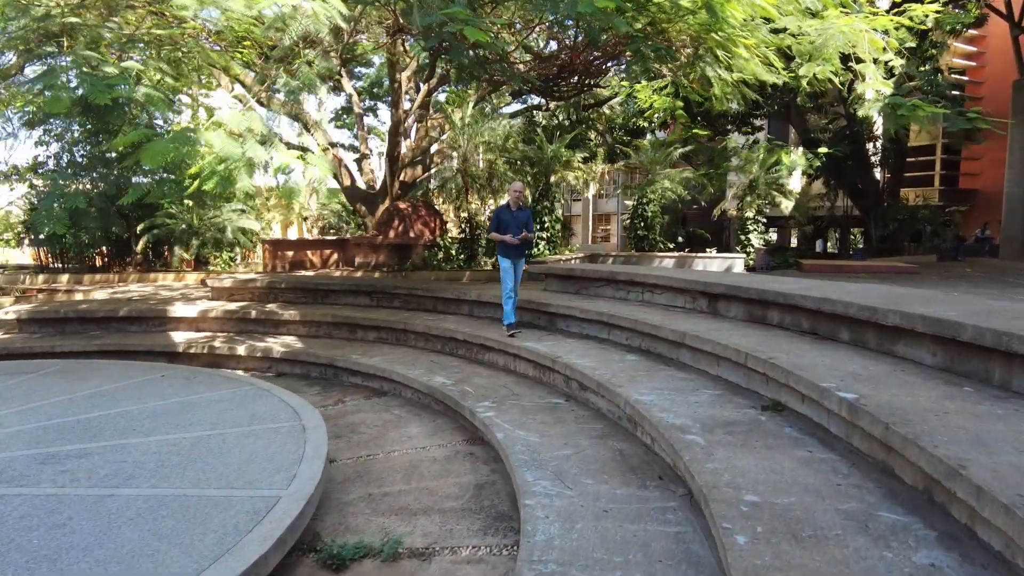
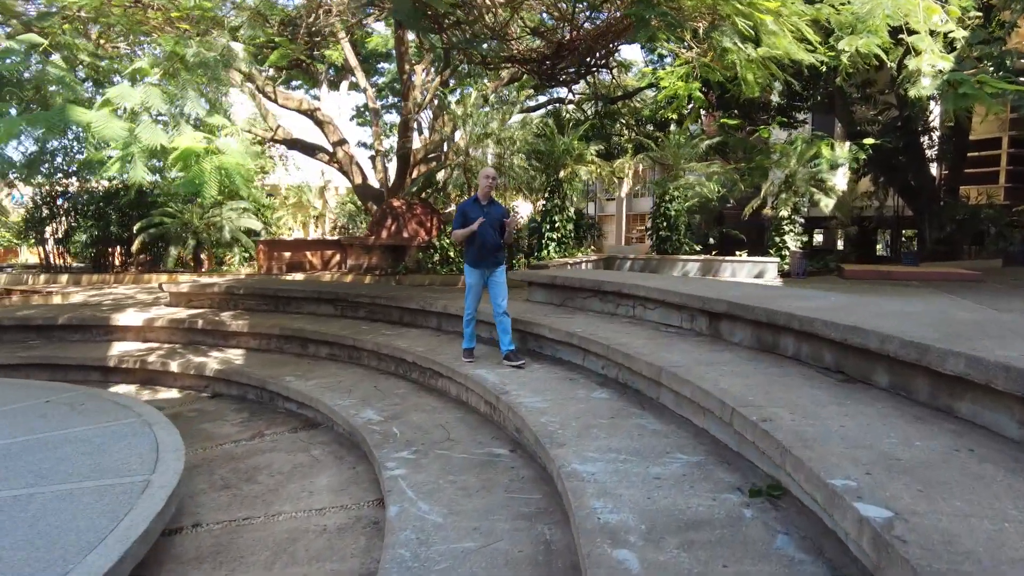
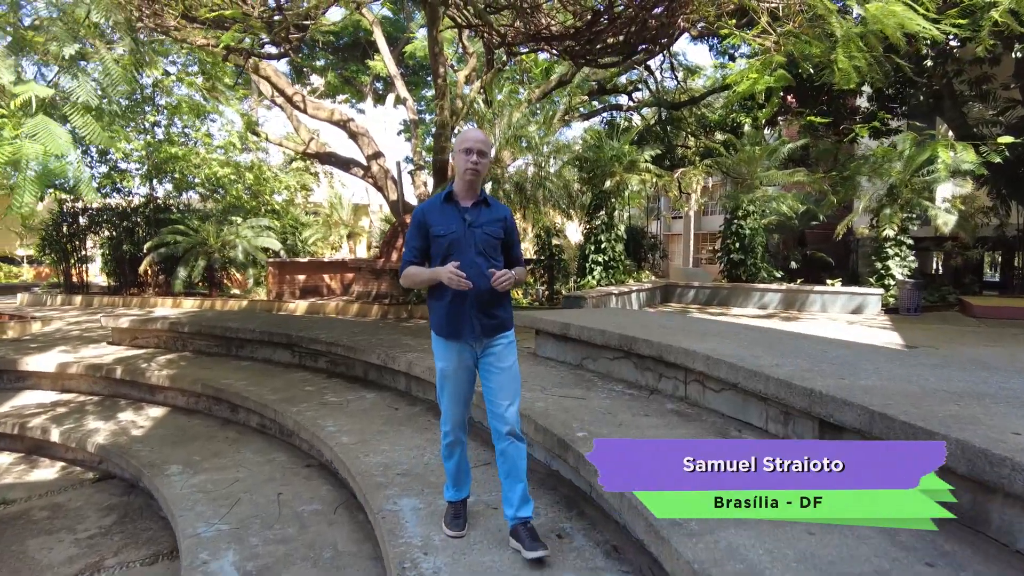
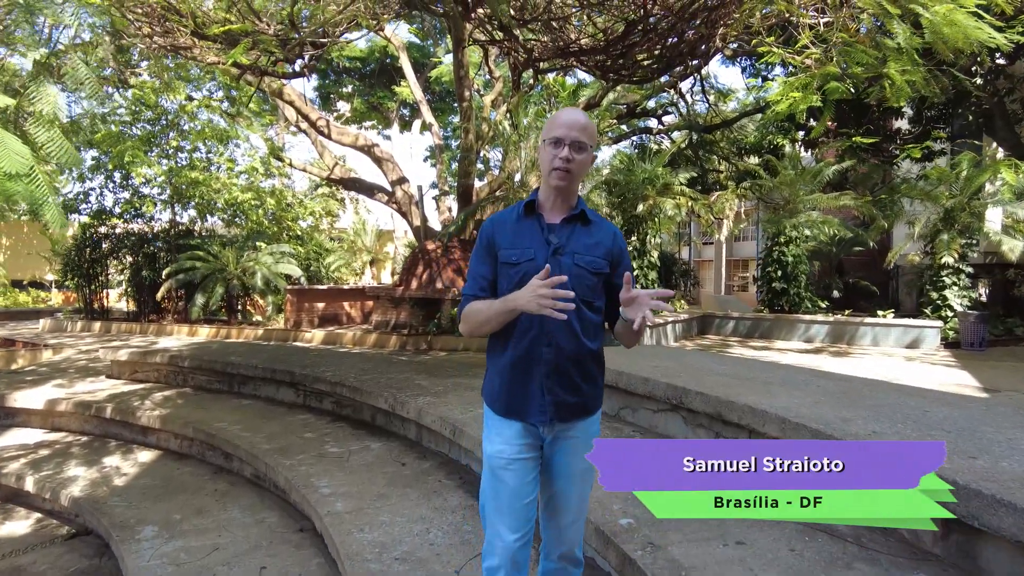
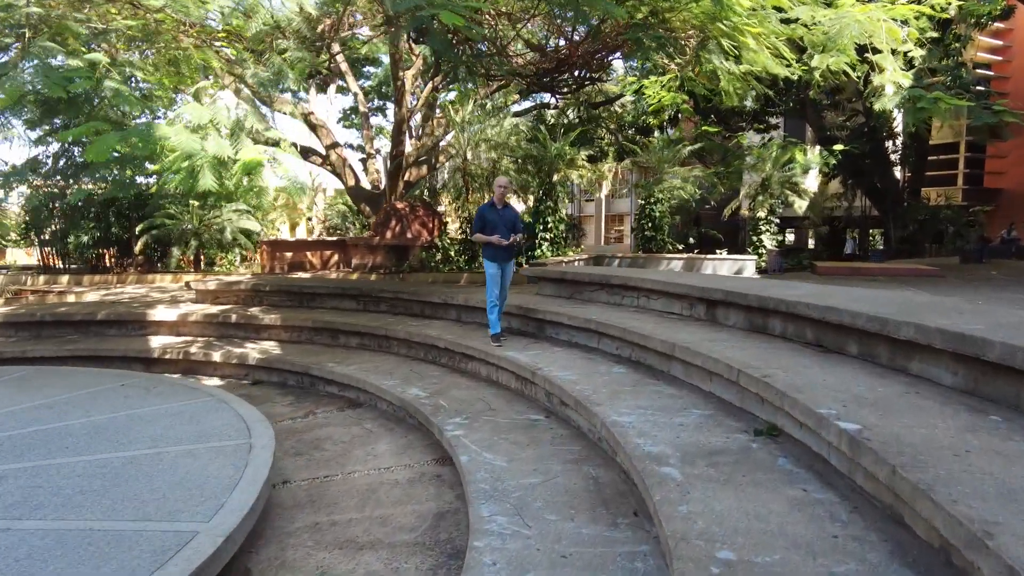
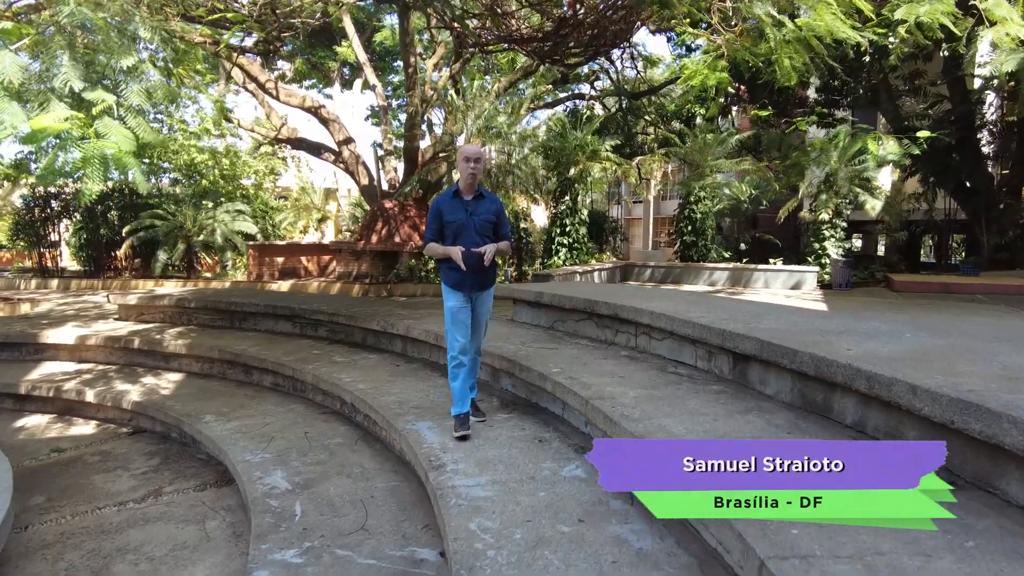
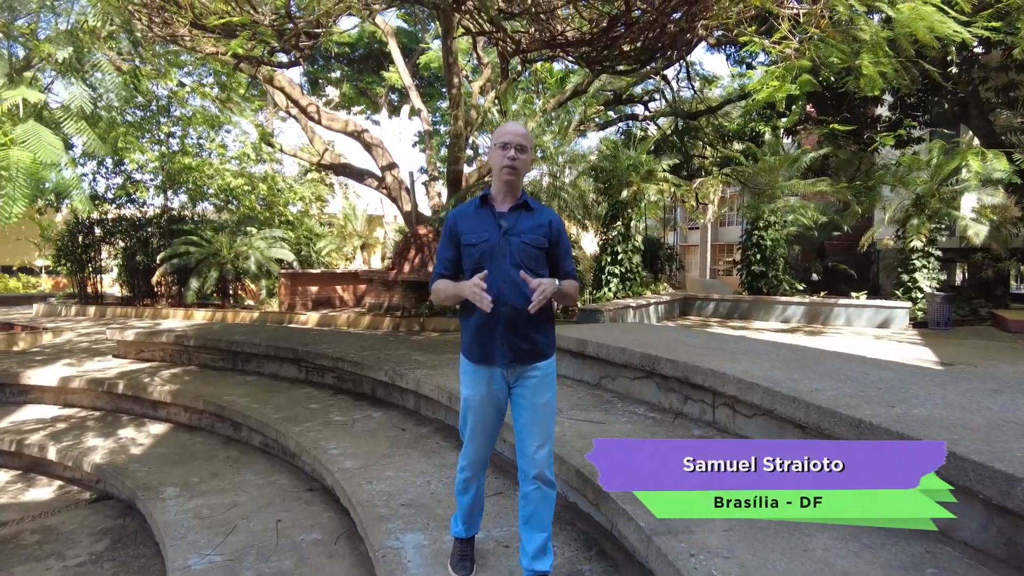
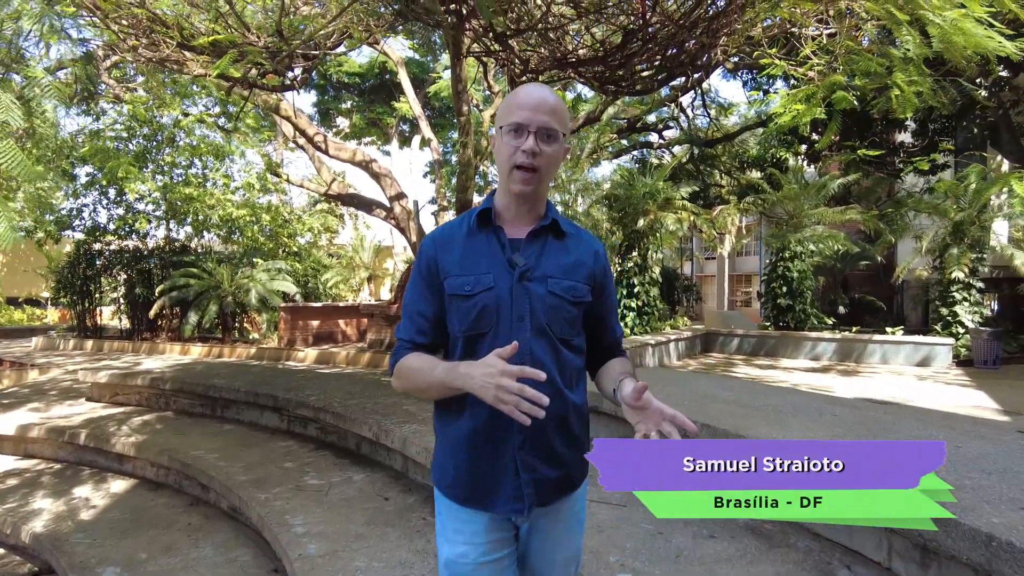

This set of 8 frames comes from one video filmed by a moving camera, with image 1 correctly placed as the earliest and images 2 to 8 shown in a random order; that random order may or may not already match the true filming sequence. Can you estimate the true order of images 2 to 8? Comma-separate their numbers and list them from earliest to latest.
5, 2, 6, 3, 7, 4, 8
